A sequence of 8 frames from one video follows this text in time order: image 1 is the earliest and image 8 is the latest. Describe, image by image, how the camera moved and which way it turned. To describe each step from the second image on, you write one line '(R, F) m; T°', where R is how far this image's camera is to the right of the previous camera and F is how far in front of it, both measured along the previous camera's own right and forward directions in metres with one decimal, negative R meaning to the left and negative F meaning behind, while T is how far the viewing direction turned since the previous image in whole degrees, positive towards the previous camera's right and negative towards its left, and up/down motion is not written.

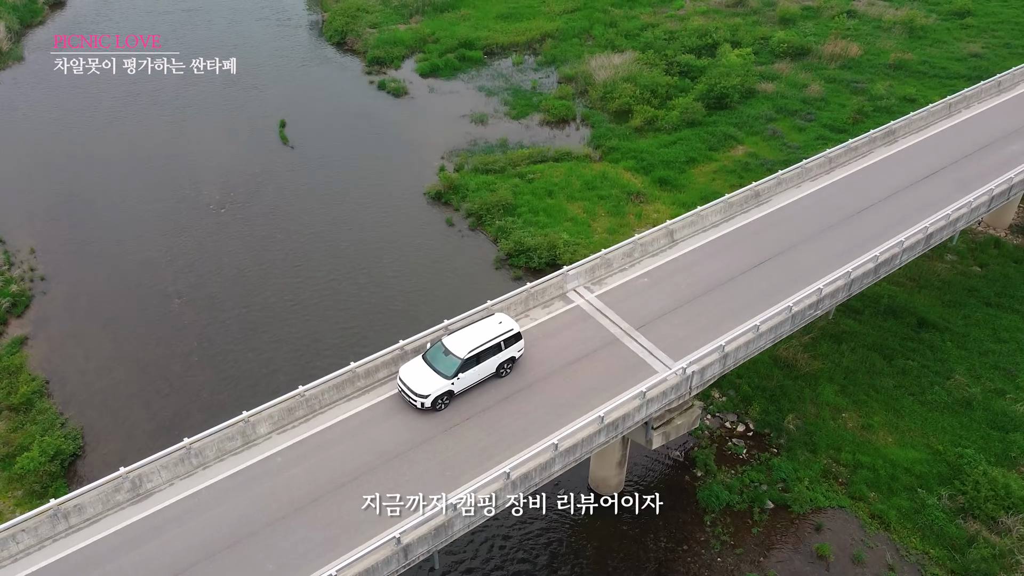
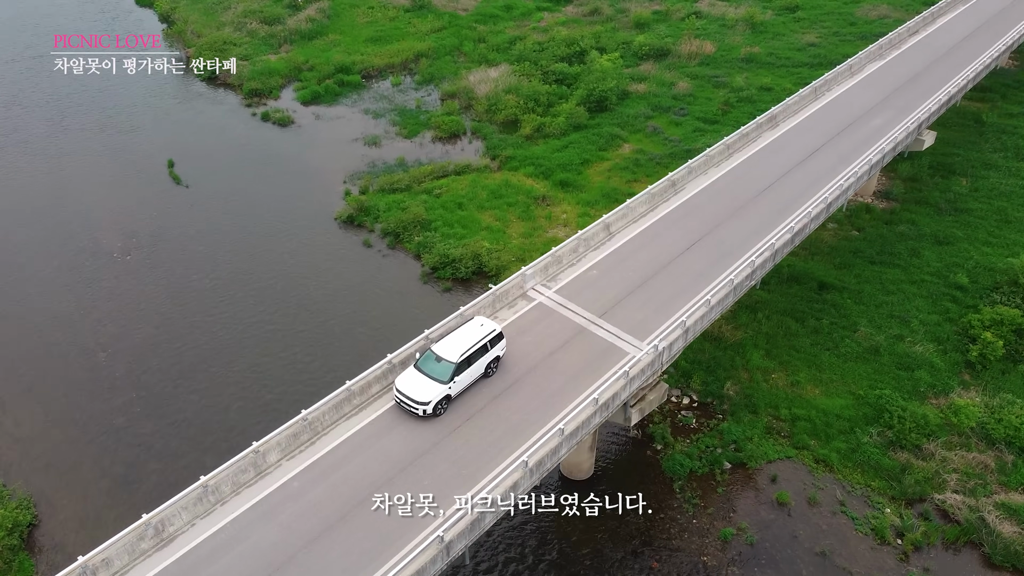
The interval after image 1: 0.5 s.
(-2.1, -0.6) m; +10°
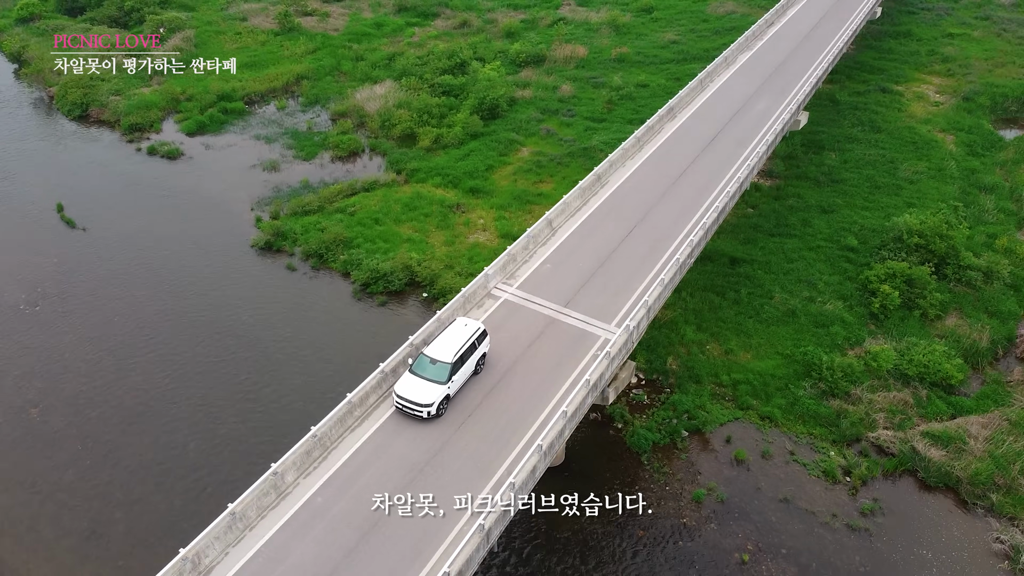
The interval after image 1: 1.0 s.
(-2.2, -0.5) m; +9°
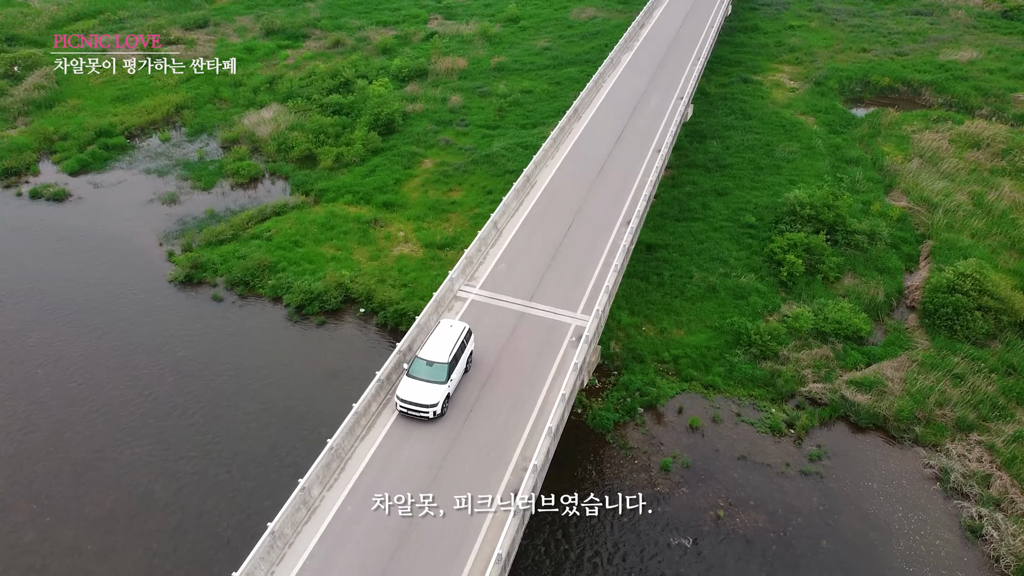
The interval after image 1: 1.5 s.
(-2.3, -0.5) m; +9°
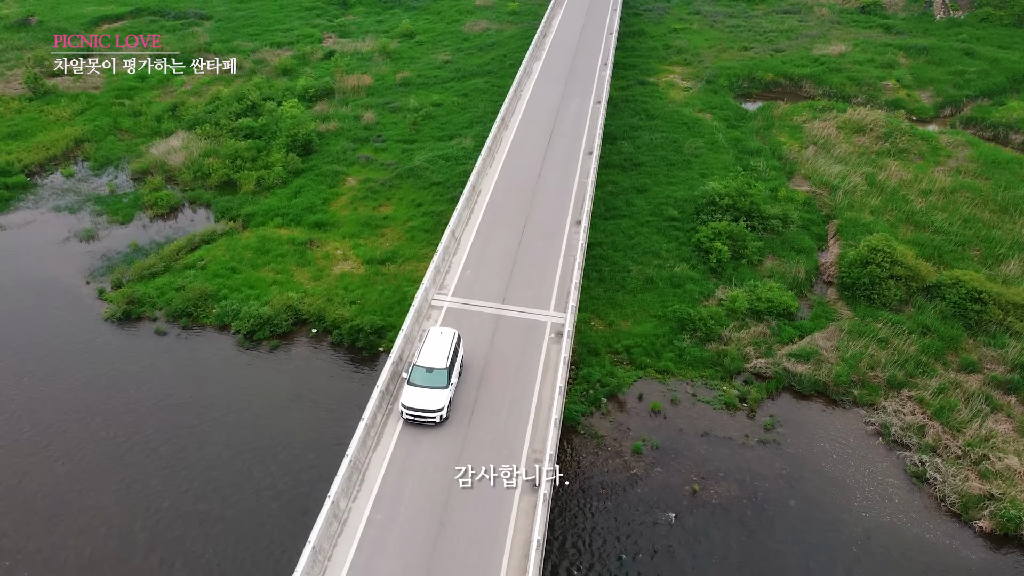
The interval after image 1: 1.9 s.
(-2.0, -0.5) m; +8°
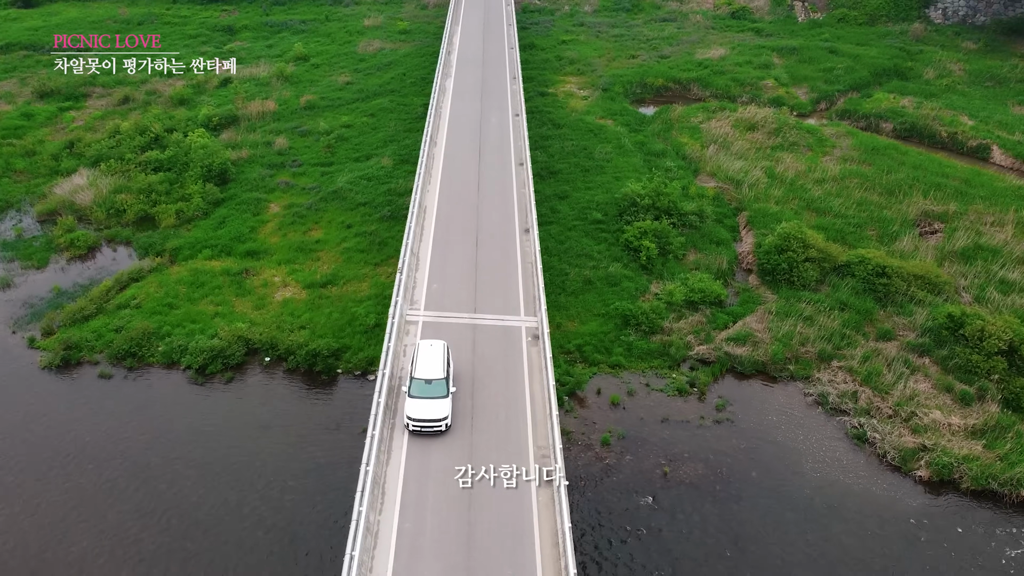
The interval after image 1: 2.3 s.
(-2.1, -0.6) m; +8°
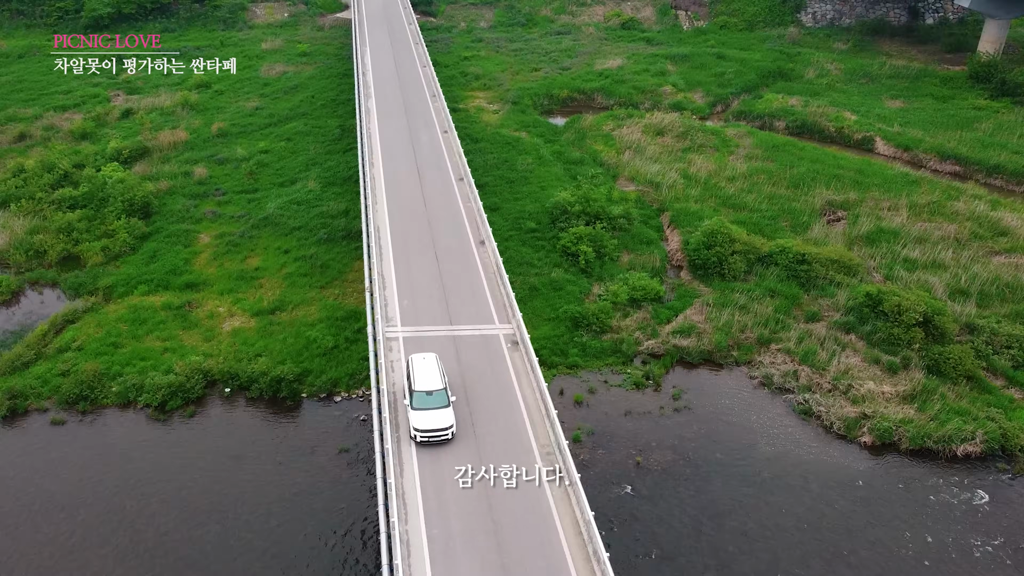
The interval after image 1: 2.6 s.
(-2.0, -0.6) m; +7°
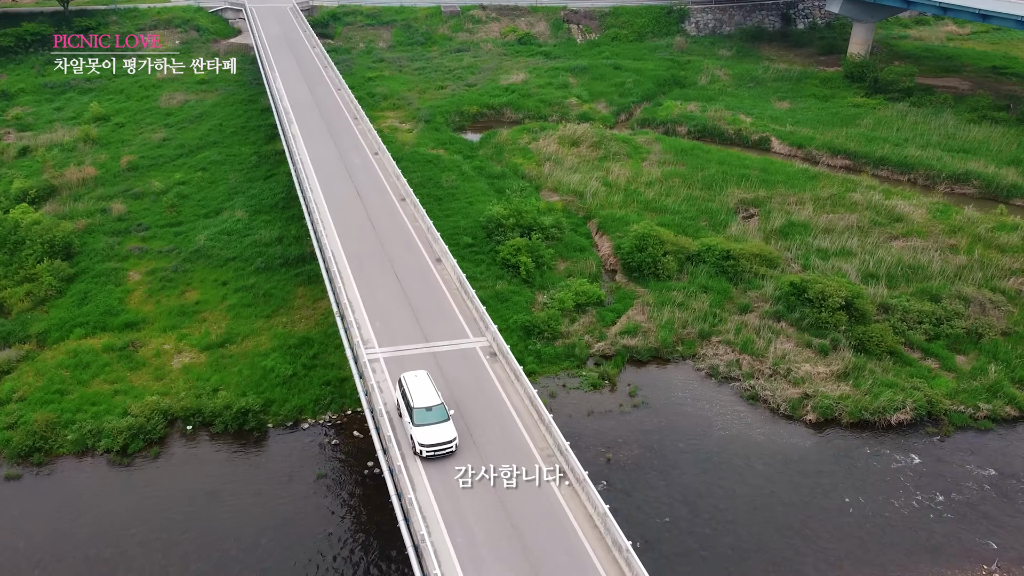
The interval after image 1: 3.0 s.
(-2.0, -0.6) m; +7°
